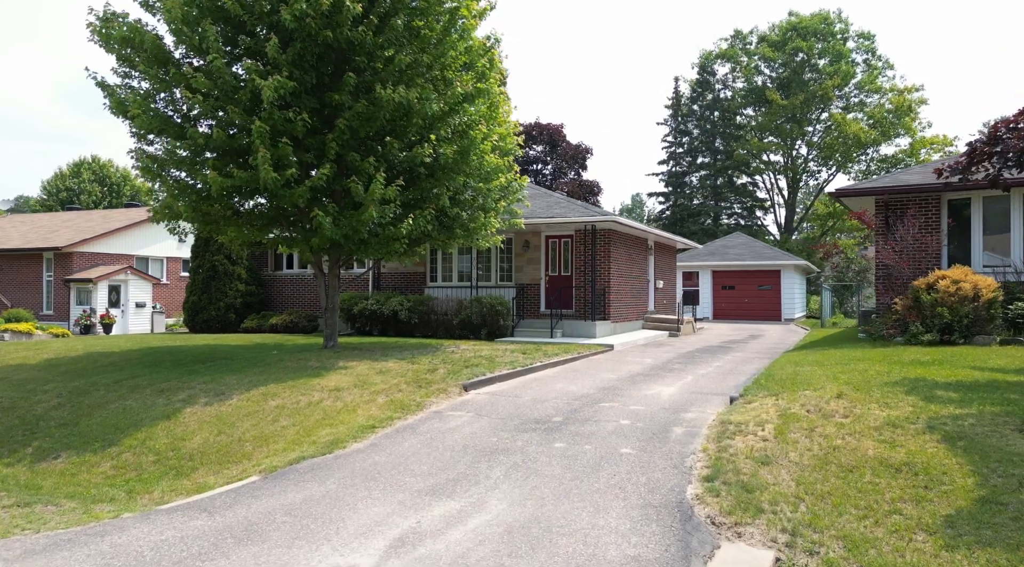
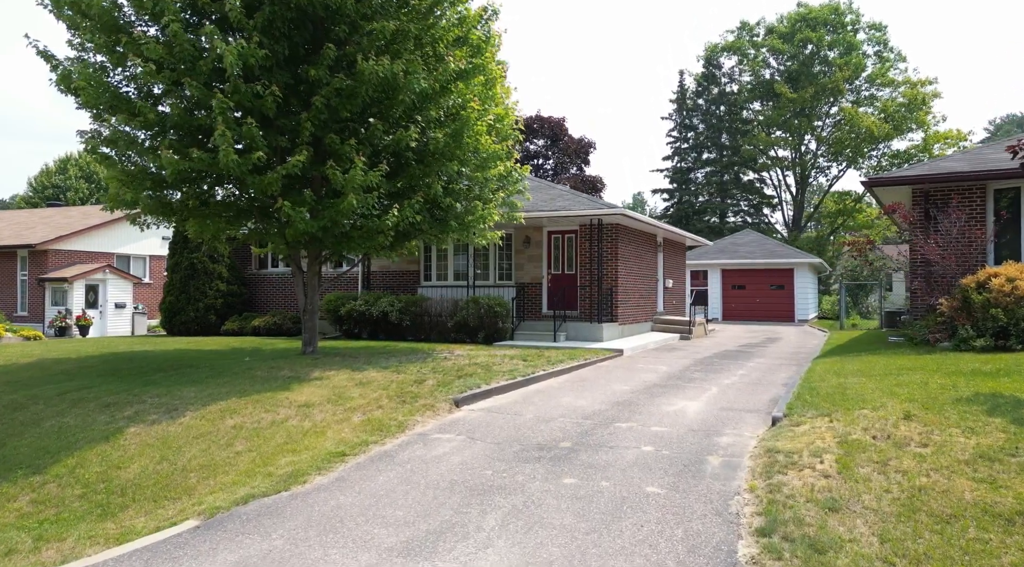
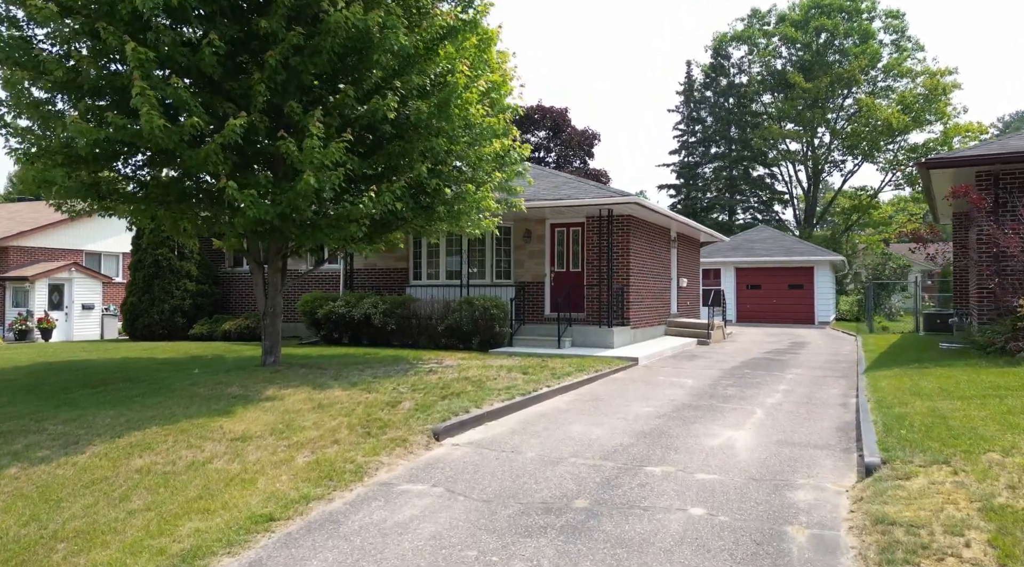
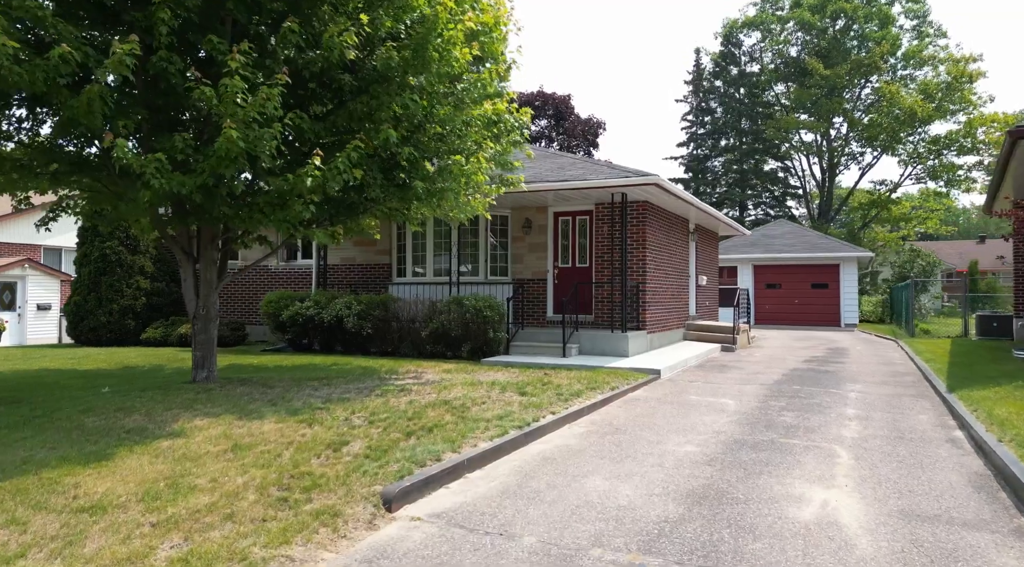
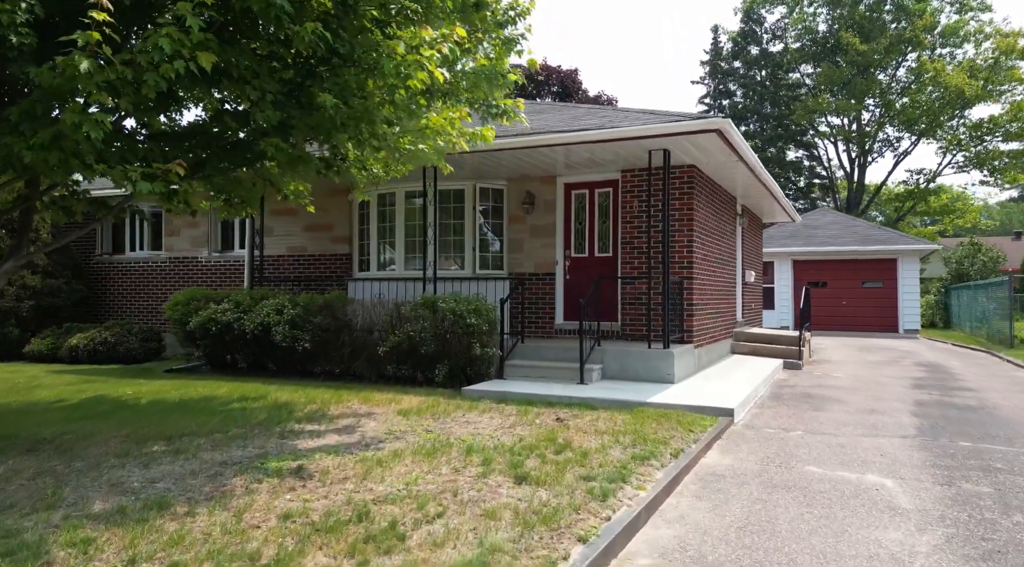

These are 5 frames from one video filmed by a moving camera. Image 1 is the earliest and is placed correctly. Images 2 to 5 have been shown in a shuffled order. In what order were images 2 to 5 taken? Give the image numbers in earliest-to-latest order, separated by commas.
2, 3, 4, 5
